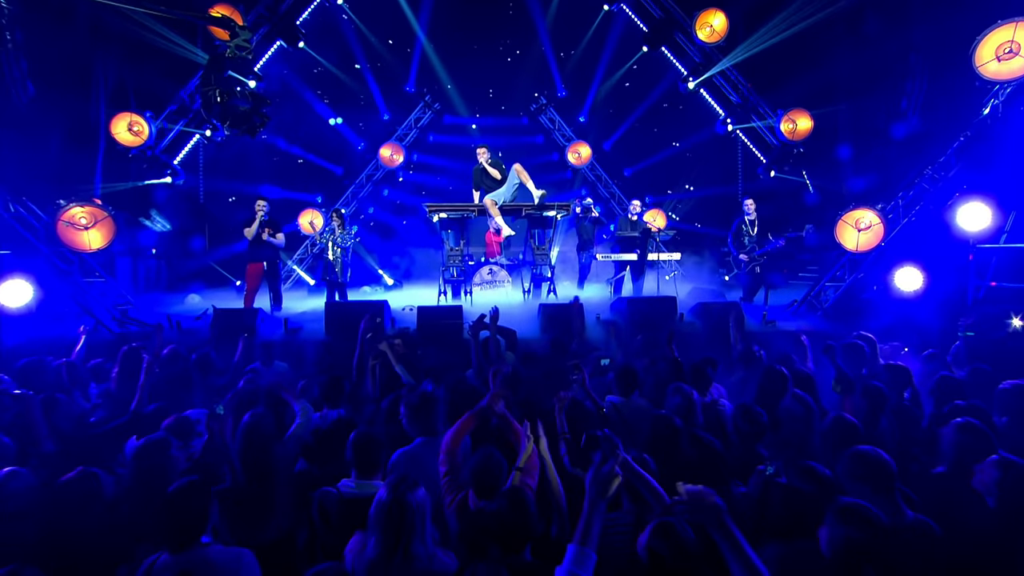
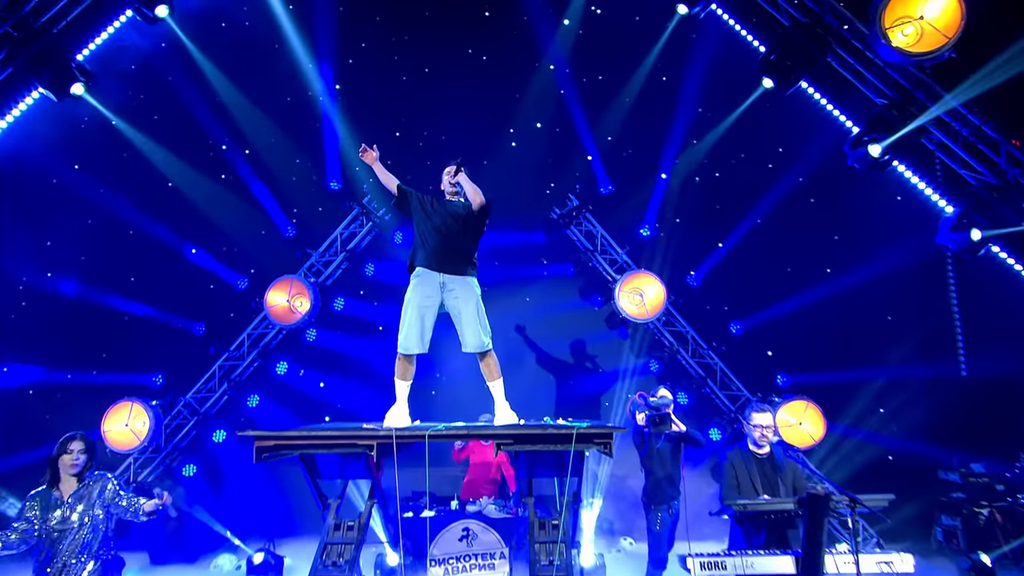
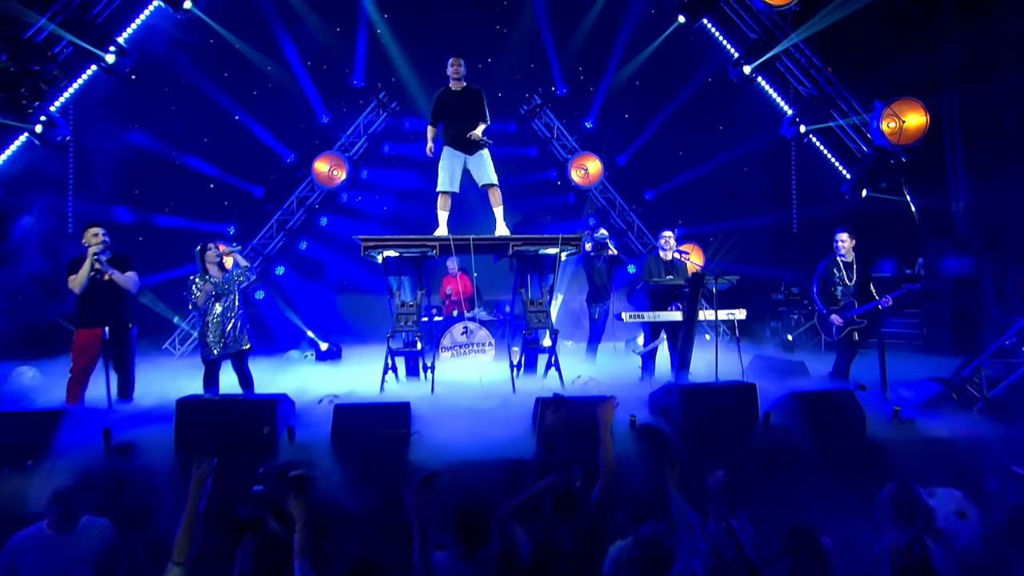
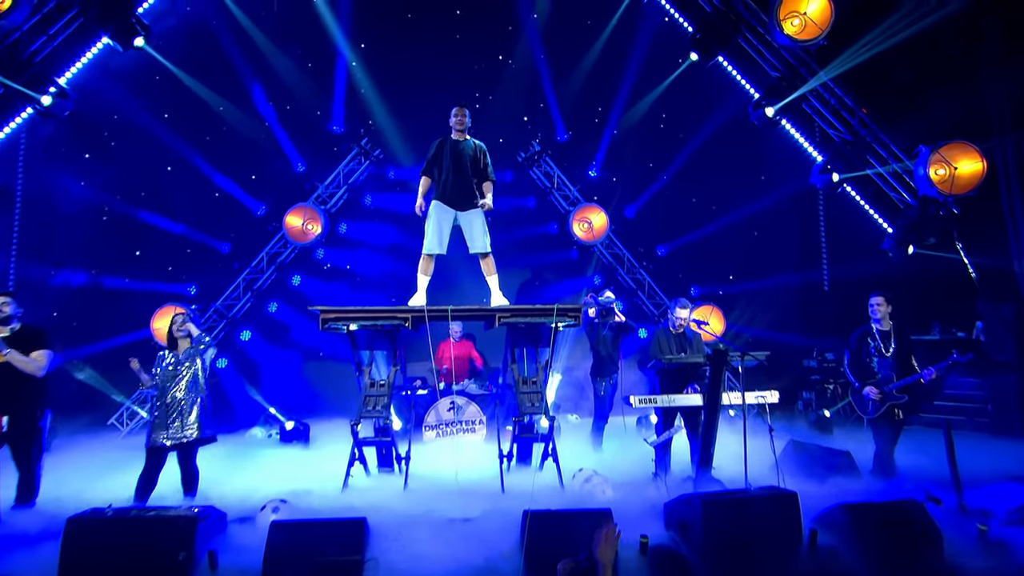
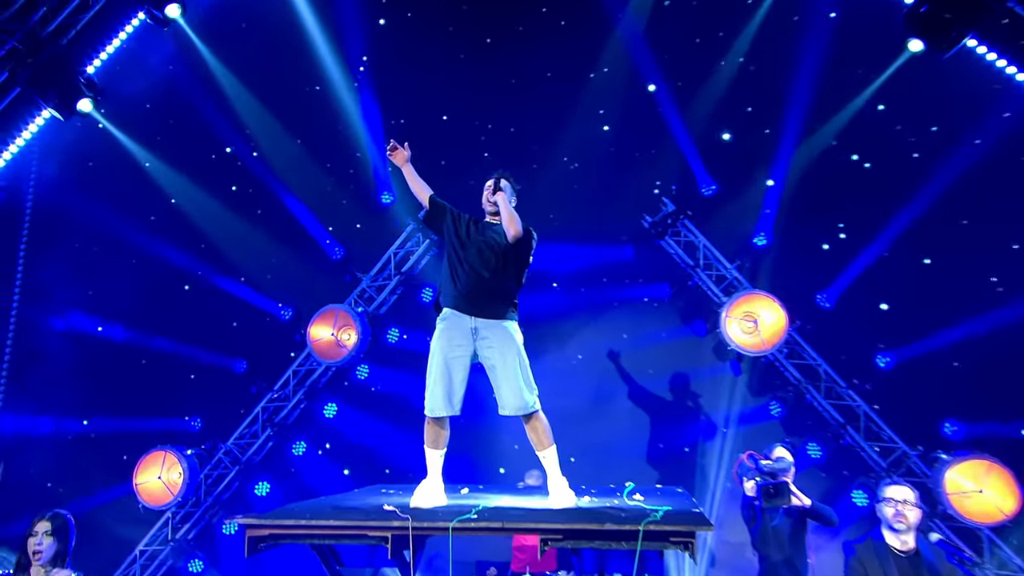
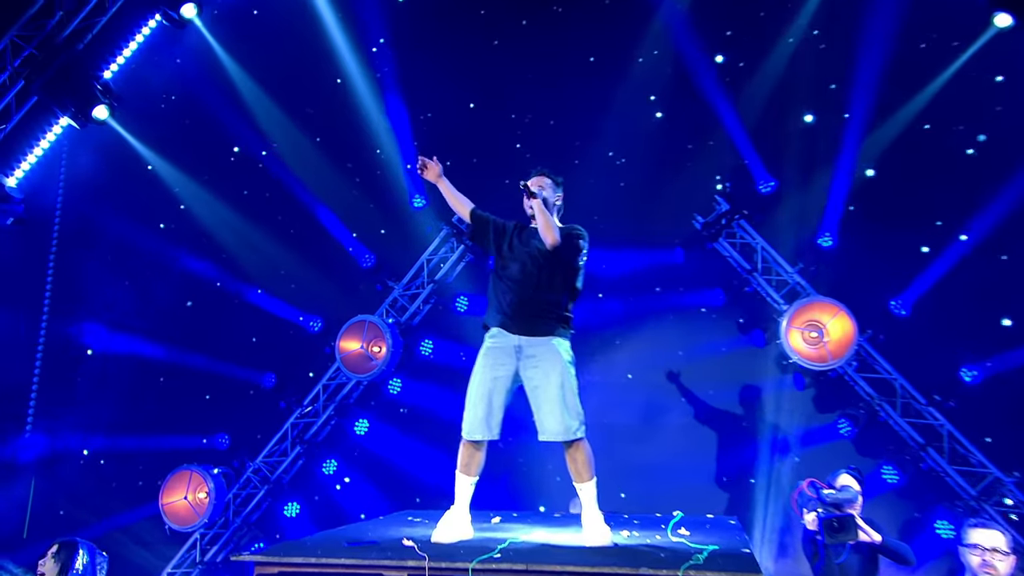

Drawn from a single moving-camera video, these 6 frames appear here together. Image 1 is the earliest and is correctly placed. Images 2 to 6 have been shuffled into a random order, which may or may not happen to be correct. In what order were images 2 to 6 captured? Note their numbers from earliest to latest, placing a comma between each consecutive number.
3, 4, 2, 5, 6
